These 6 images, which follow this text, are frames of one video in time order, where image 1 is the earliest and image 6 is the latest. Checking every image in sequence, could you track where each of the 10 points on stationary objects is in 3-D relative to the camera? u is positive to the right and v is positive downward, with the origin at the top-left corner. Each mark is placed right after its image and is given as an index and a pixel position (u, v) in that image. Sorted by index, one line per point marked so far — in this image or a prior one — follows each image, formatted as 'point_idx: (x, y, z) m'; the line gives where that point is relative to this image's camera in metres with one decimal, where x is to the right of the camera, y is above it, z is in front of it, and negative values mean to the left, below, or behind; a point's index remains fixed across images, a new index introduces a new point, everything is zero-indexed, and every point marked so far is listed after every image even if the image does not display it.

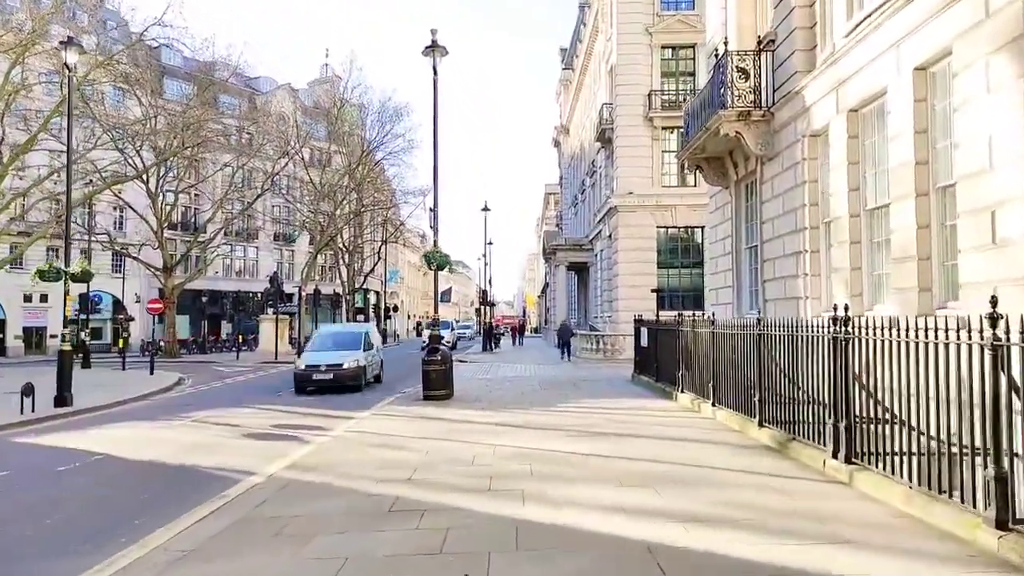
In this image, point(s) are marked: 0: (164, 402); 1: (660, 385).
0: (-9.1, -3.0, +18.6) m
1: (+3.3, -2.2, +15.8) m
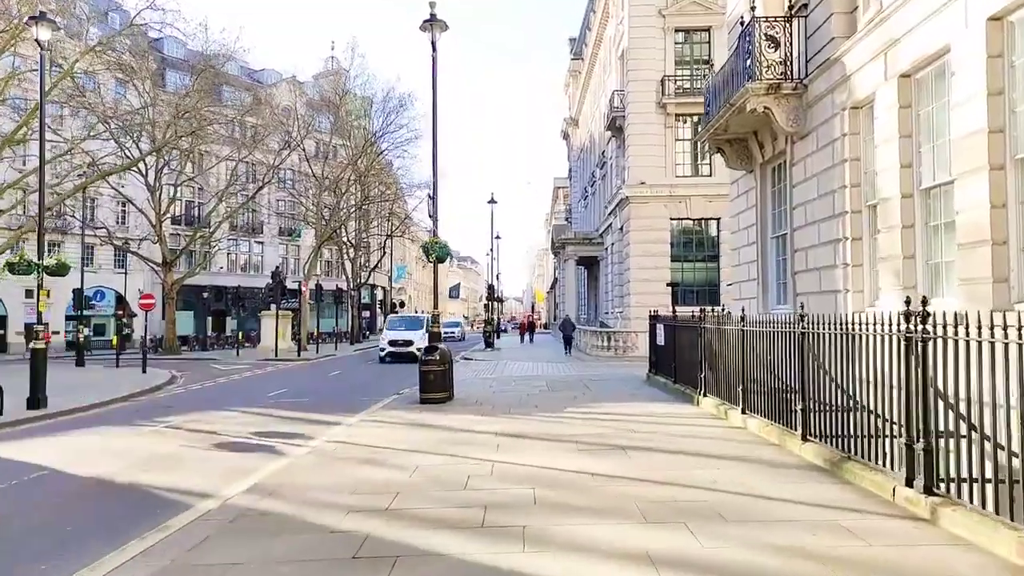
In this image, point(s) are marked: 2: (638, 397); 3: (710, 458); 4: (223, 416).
0: (-9.0, -2.9, +17.4) m
1: (+3.4, -2.0, +14.5) m
2: (+2.6, -2.3, +14.7) m
3: (+2.3, -2.0, +8.1) m
4: (-5.9, -2.6, +14.3) m
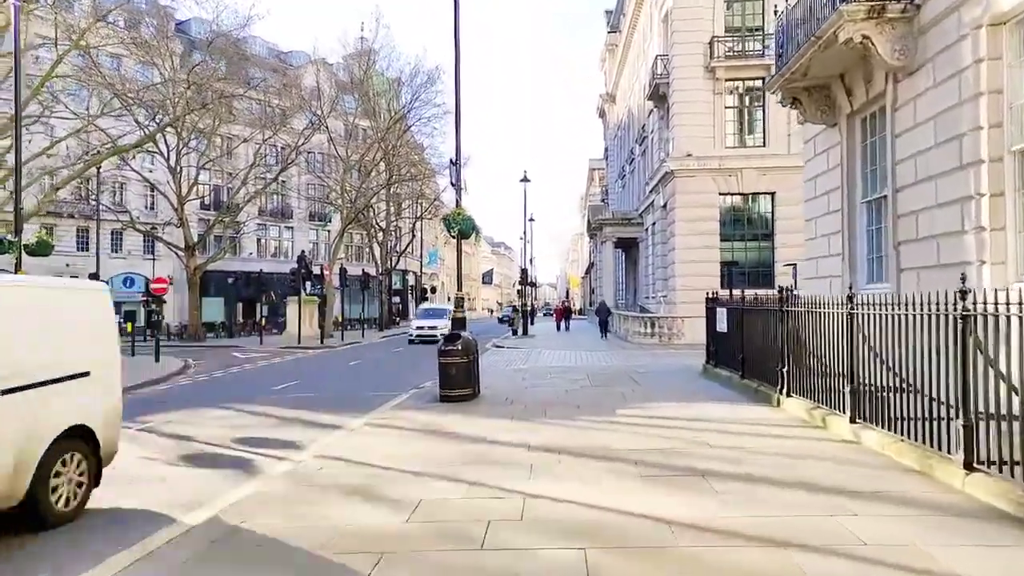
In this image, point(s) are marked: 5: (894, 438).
0: (-8.2, -2.5, +15.5) m
1: (+4.1, -1.6, +12.0) m
2: (+3.3, -1.8, +12.3) m
3: (+2.6, -1.7, +5.7) m
4: (-5.3, -2.2, +12.3) m
5: (+3.9, -1.5, +7.2) m
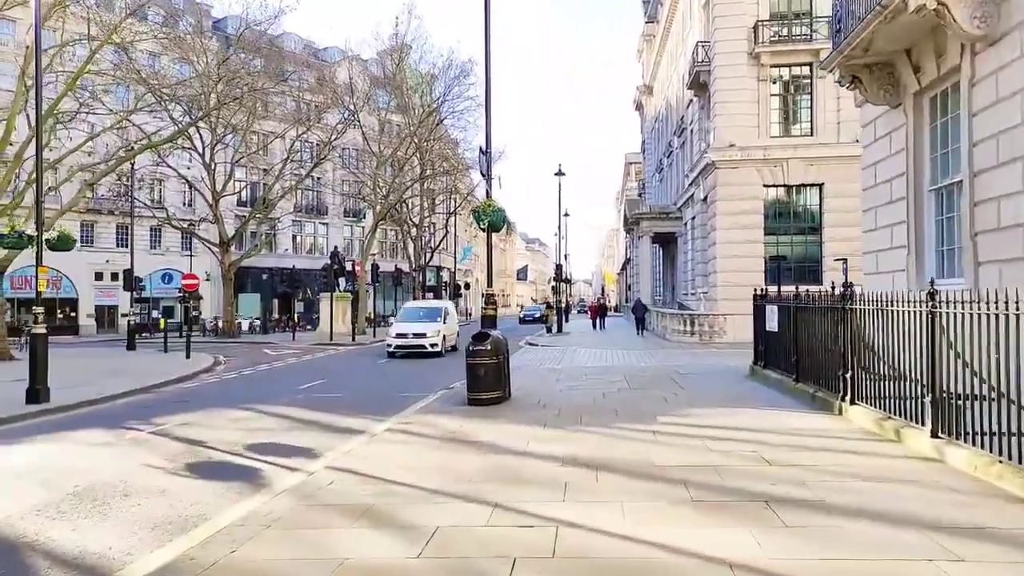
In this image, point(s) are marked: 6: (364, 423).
0: (-7.5, -2.4, +15.1) m
1: (+4.6, -1.6, +11.0) m
2: (+3.8, -1.8, +11.3) m
3: (+2.8, -1.6, +4.7) m
4: (-4.7, -2.2, +11.8) m
5: (+4.2, -1.5, +6.1) m
6: (-2.2, -2.1, +10.7) m
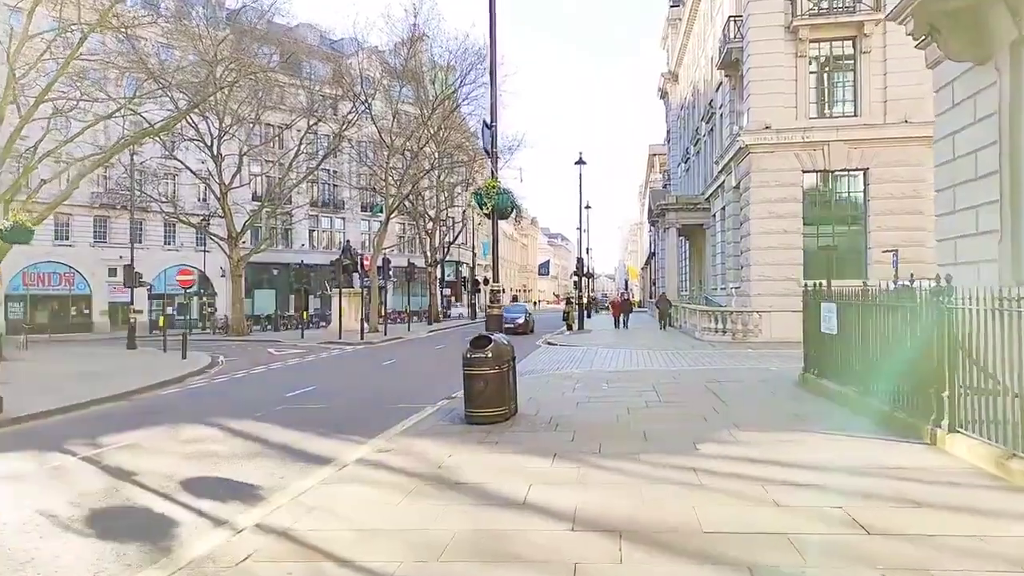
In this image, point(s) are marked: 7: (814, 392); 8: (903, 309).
0: (-7.3, -2.3, +13.4) m
1: (+4.6, -1.5, +8.9) m
2: (+3.9, -1.7, +9.3) m
3: (+2.7, -1.6, +2.7) m
4: (-4.6, -2.1, +10.0) m
5: (+4.1, -1.4, +4.1) m
6: (-2.2, -2.0, +8.8) m
7: (+5.0, -1.7, +11.6) m
8: (+4.8, -0.2, +8.8) m
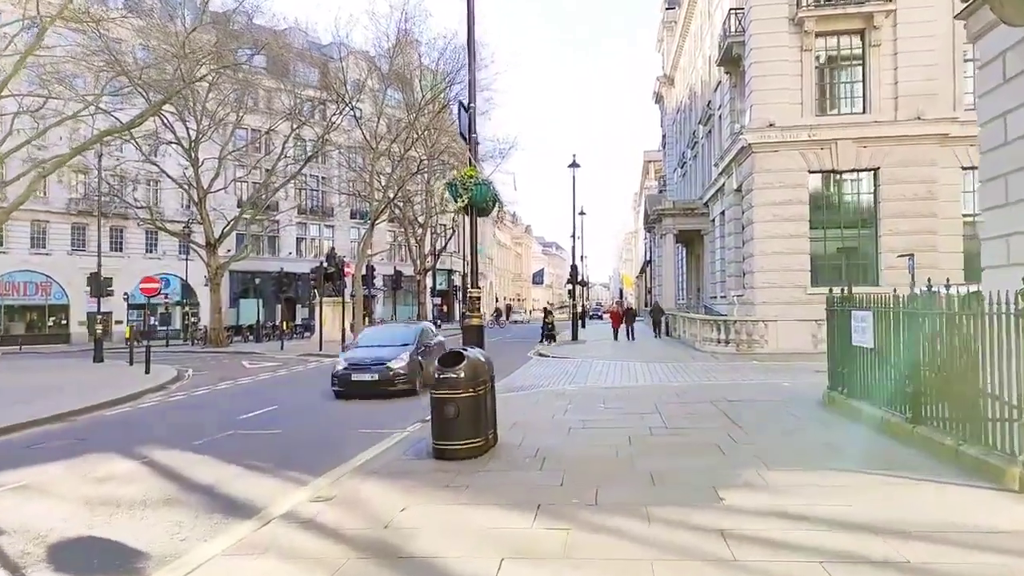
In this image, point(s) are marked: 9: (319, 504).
0: (-7.6, -2.4, +11.7) m
1: (+4.4, -1.5, +7.3) m
2: (+3.6, -1.8, +7.6) m
3: (+2.5, -1.6, +1.1) m
4: (-4.9, -2.2, +8.3) m
5: (+3.8, -1.4, +2.4) m
6: (-2.4, -2.1, +7.1) m
7: (+4.7, -1.8, +10.0) m
8: (+4.6, -0.3, +7.2) m
9: (-1.7, -1.9, +6.2) m
